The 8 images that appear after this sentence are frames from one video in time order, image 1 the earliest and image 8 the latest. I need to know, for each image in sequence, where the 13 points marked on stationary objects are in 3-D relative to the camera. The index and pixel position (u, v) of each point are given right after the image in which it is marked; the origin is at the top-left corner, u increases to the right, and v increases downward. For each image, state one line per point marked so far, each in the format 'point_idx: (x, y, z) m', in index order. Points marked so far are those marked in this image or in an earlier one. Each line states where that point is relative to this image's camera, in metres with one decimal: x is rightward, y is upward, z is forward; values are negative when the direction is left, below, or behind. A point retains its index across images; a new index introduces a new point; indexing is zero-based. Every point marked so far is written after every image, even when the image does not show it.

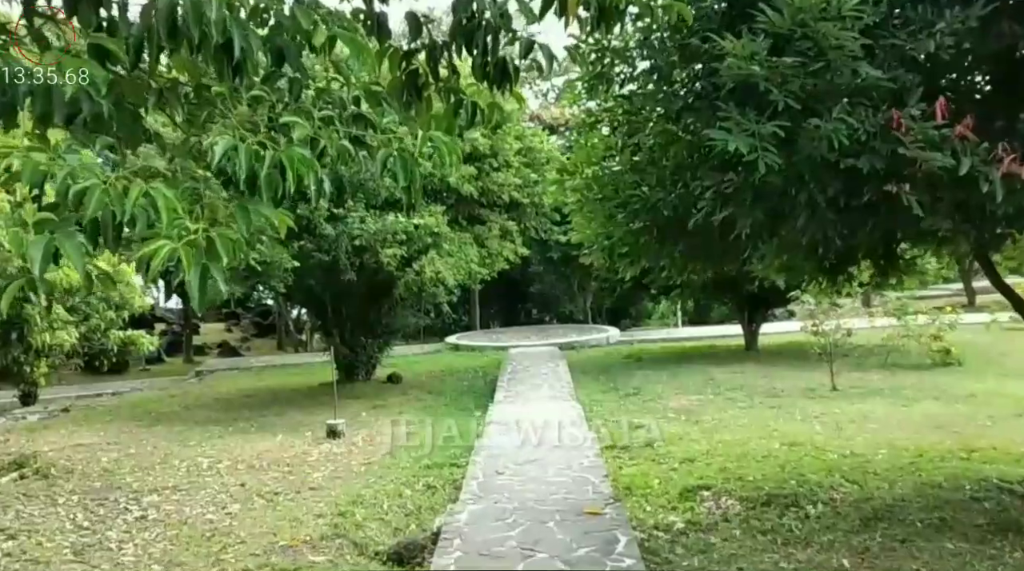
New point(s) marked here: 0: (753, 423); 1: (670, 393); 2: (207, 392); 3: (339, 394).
0: (+2.0, -1.2, +7.8) m
1: (+1.7, -1.1, +9.7) m
2: (-4.3, -1.4, +12.7) m
3: (-2.1, -1.3, +11.1) m
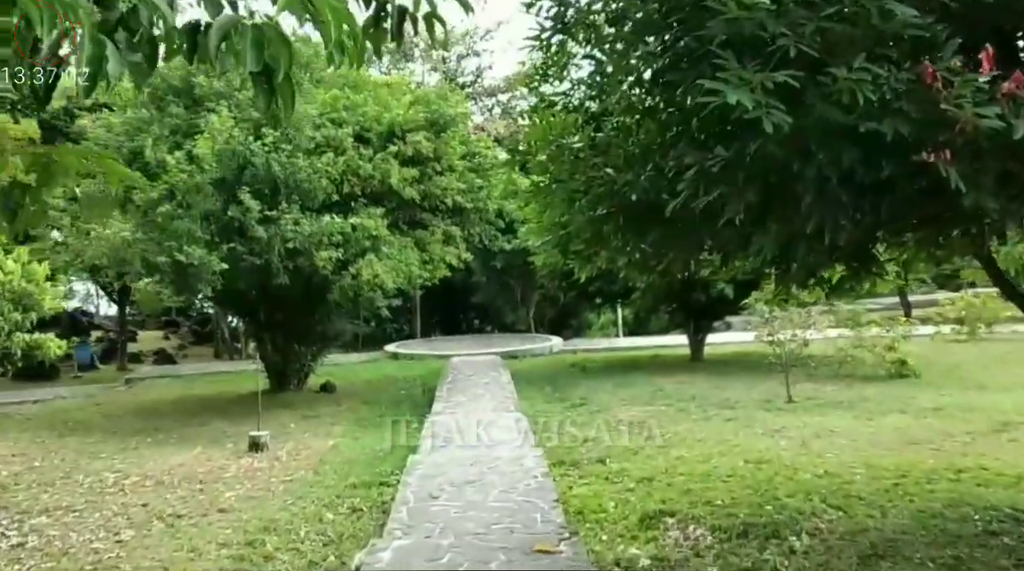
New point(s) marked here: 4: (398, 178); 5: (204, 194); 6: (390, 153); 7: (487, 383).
0: (+1.6, -1.2, +7.2) m
1: (+1.1, -1.2, +9.1) m
2: (-5.0, -1.4, +11.7) m
3: (-2.8, -1.3, +10.2) m
4: (-1.2, +1.2, +9.8) m
5: (-2.9, +0.9, +8.6) m
6: (-1.3, +1.5, +9.9) m
7: (-0.3, -1.0, +9.9) m
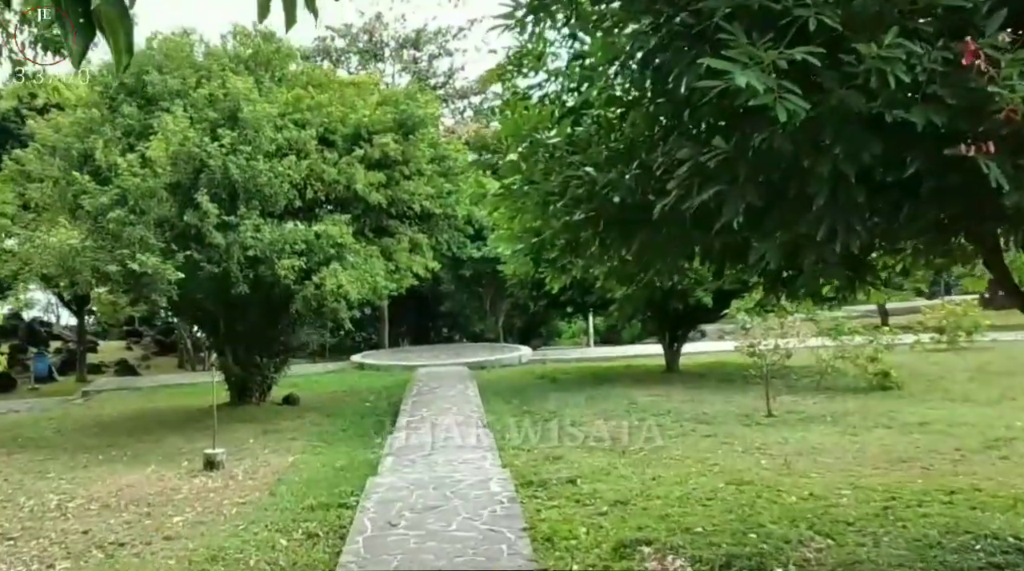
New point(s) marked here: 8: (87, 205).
0: (+1.3, -1.3, +6.9) m
1: (+0.8, -1.3, +8.8) m
2: (-5.4, -1.5, +11.2) m
3: (-3.1, -1.4, +9.8) m
4: (-1.5, +1.1, +9.4) m
5: (-3.2, +0.8, +8.2) m
6: (-1.7, +1.4, +9.5) m
7: (-0.6, -1.1, +9.5) m
8: (-3.8, +0.7, +8.1) m
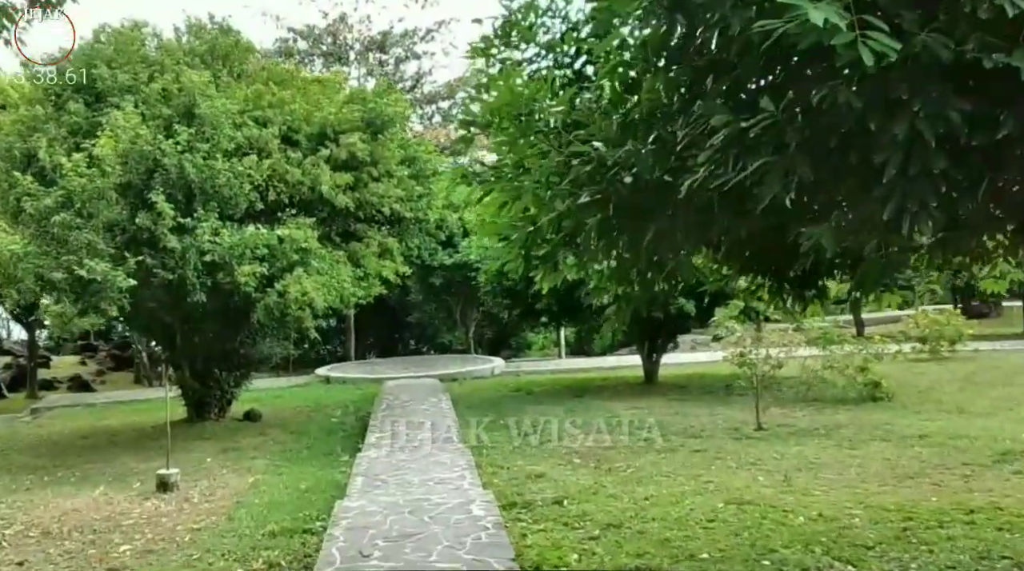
0: (+1.2, -1.3, +6.4) m
1: (+0.6, -1.3, +8.3) m
2: (-5.7, -1.6, +10.4) m
3: (-3.4, -1.5, +9.2) m
4: (-1.8, +1.0, +8.9) m
5: (-3.4, +0.7, +7.6) m
6: (-1.9, +1.3, +9.0) m
7: (-0.8, -1.2, +9.0) m
8: (-4.0, +0.7, +7.5) m
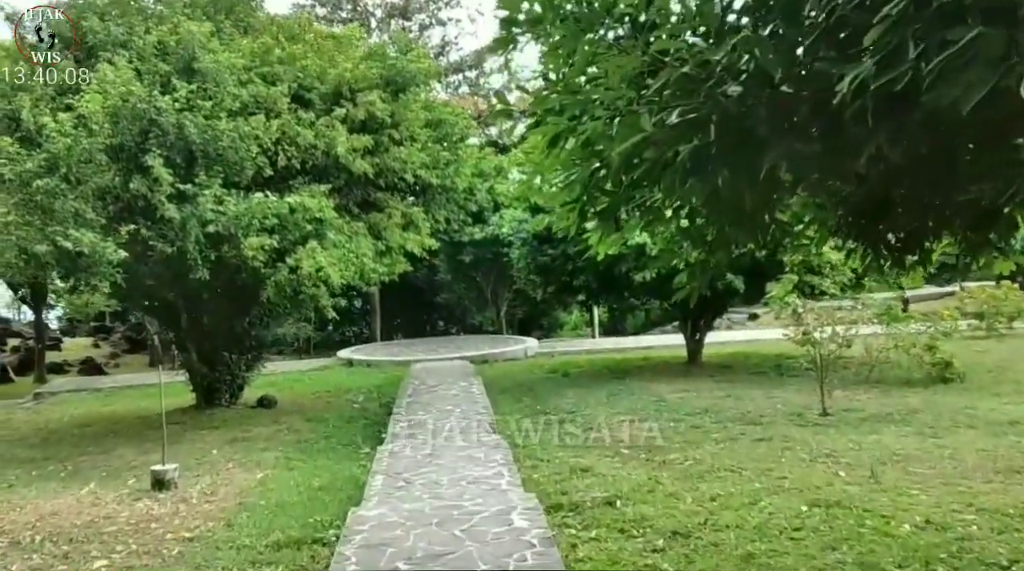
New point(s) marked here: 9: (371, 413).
0: (+1.4, -1.1, +5.6) m
1: (+0.9, -1.1, +7.5) m
2: (-5.3, -1.4, +9.8) m
3: (-3.0, -1.3, +8.5) m
4: (-1.5, +1.2, +8.1) m
5: (-3.1, +0.9, +6.8) m
6: (-1.6, +1.5, +8.2) m
7: (-0.5, -1.0, +8.2) m
8: (-3.7, +0.8, +6.8) m
9: (-1.3, -1.2, +8.7) m
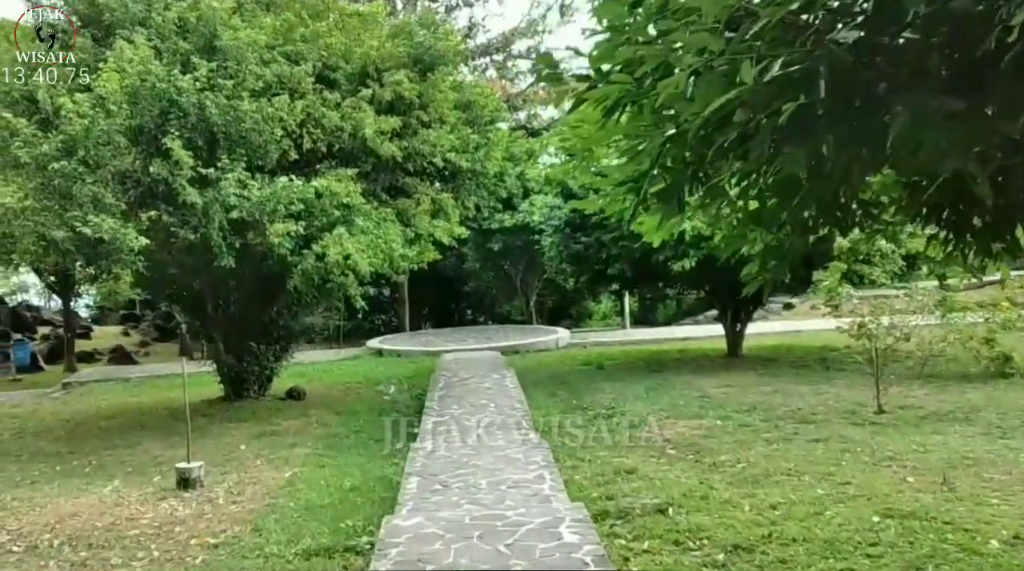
0: (+1.7, -1.0, +5.3) m
1: (+1.2, -1.0, +7.2) m
2: (-5.0, -1.3, +9.7) m
3: (-2.7, -1.2, +8.3) m
4: (-1.2, +1.3, +7.8) m
5: (-2.9, +1.0, +6.6) m
6: (-1.3, +1.6, +7.9) m
7: (-0.2, -0.9, +7.9) m
8: (-3.4, +0.9, +6.5) m
9: (-1.0, -1.1, +8.4) m
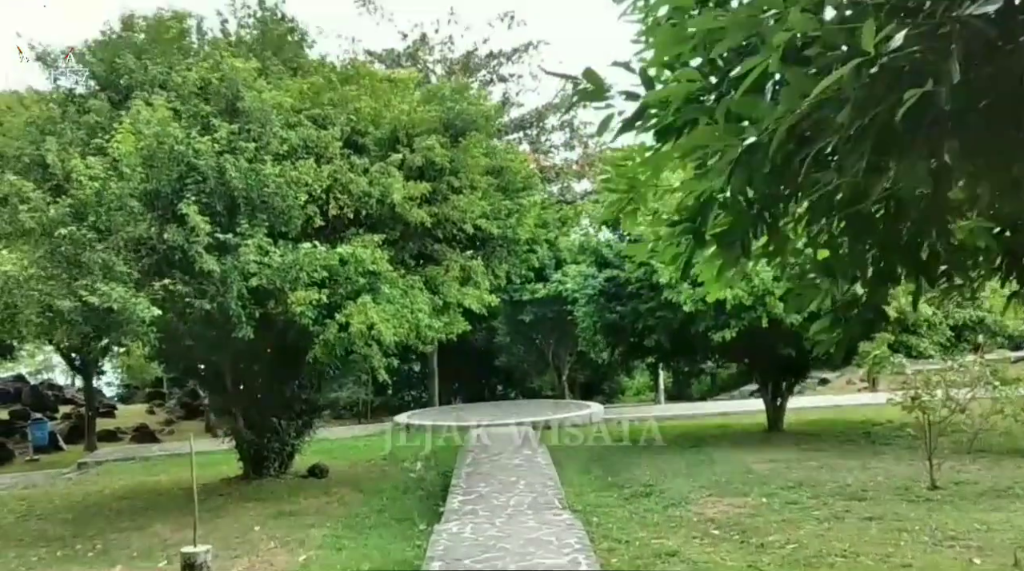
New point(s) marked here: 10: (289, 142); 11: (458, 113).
0: (+1.8, -1.4, +4.8) m
1: (+1.4, -1.5, +6.7) m
2: (-4.7, -2.1, +9.4) m
3: (-2.4, -1.8, +8.0) m
4: (-0.9, +0.7, +7.6) m
5: (-2.7, +0.5, +6.5) m
6: (-1.0, +1.0, +7.8) m
7: (+0.1, -1.5, +7.5) m
8: (-3.2, +0.4, +6.4) m
9: (-0.7, -1.8, +8.0) m
10: (-1.7, +1.0, +7.2) m
11: (-0.5, +1.5, +8.4) m
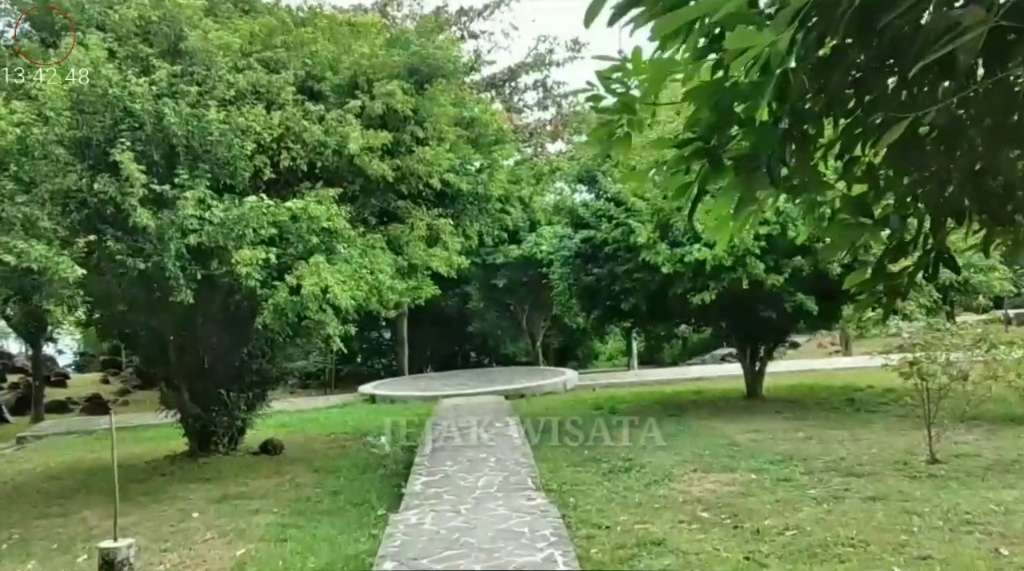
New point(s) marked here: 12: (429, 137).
0: (+1.7, -1.2, +4.3) m
1: (+1.2, -1.3, +6.2) m
2: (-4.9, -1.7, +8.7) m
3: (-2.7, -1.5, +7.3) m
4: (-1.2, +1.0, +6.9) m
5: (-2.9, +0.7, +5.7) m
6: (-1.3, +1.3, +7.1) m
7: (-0.2, -1.2, +7.0) m
8: (-3.4, +0.7, +5.7) m
9: (-1.0, -1.4, +7.5) m
10: (-2.0, +1.3, +6.5) m
11: (-0.8, +1.9, +7.7) m
12: (-0.7, +1.2, +7.7) m
